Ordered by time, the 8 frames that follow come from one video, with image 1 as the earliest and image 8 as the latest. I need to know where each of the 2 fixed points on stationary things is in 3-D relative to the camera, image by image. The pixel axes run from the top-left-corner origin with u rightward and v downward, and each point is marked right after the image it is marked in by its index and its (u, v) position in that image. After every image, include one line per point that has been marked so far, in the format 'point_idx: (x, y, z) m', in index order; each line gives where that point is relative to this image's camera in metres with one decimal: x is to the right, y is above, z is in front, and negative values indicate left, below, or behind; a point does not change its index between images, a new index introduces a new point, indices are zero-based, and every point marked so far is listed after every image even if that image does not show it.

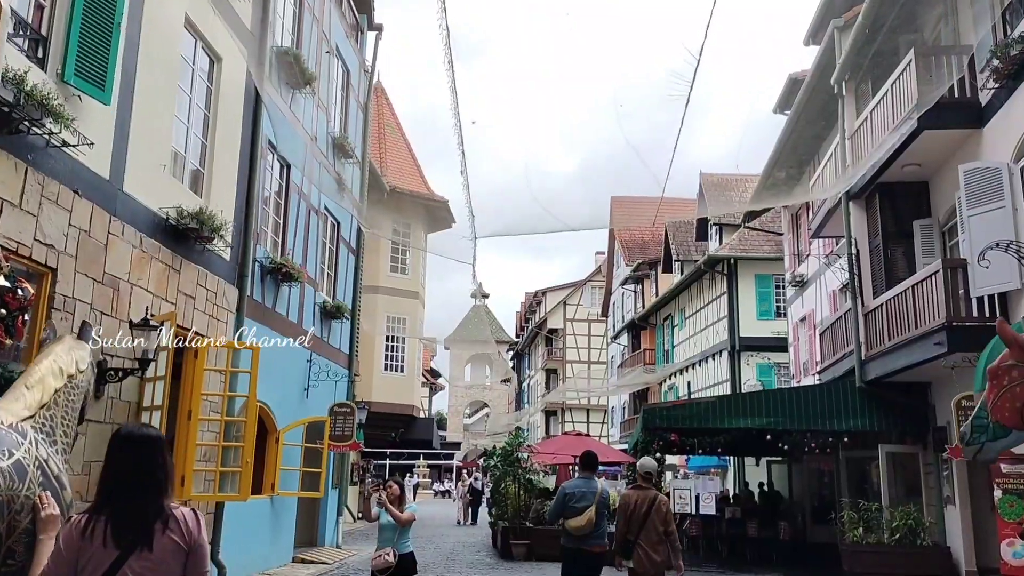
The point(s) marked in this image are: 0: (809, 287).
0: (+6.3, 0.0, +18.0) m
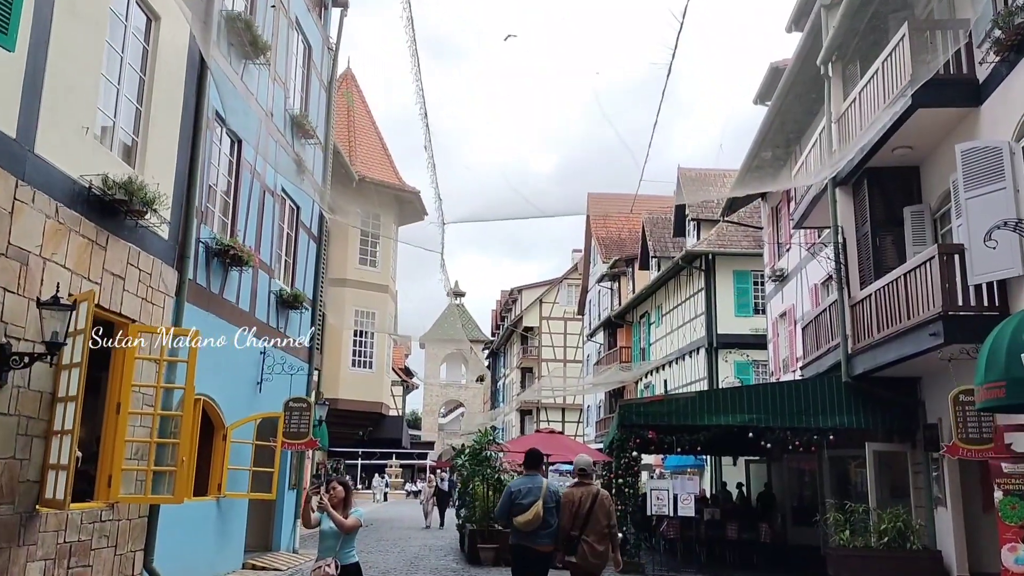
0: (+5.7, +0.1, +17.5) m
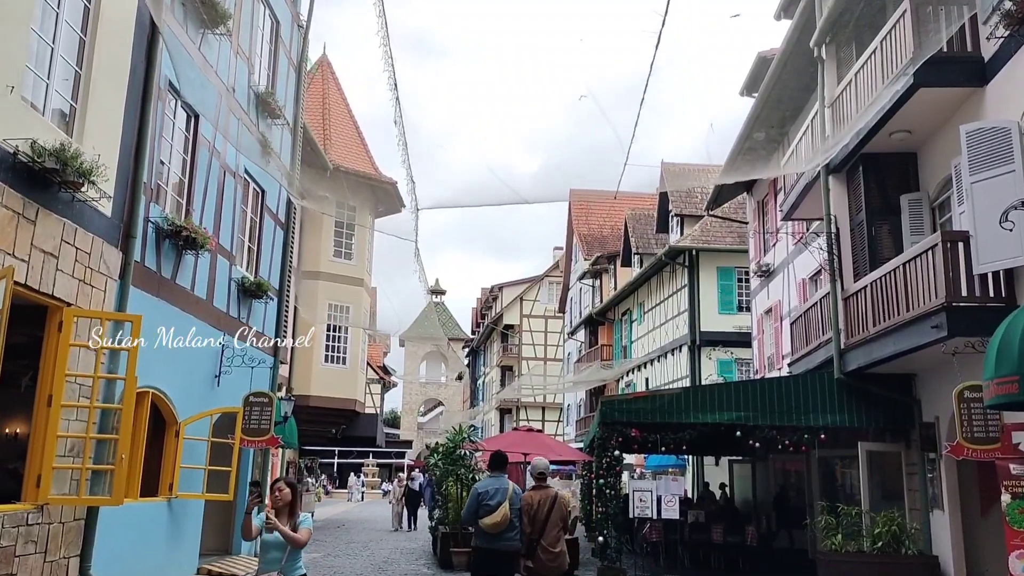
0: (+5.3, +0.2, +17.0) m
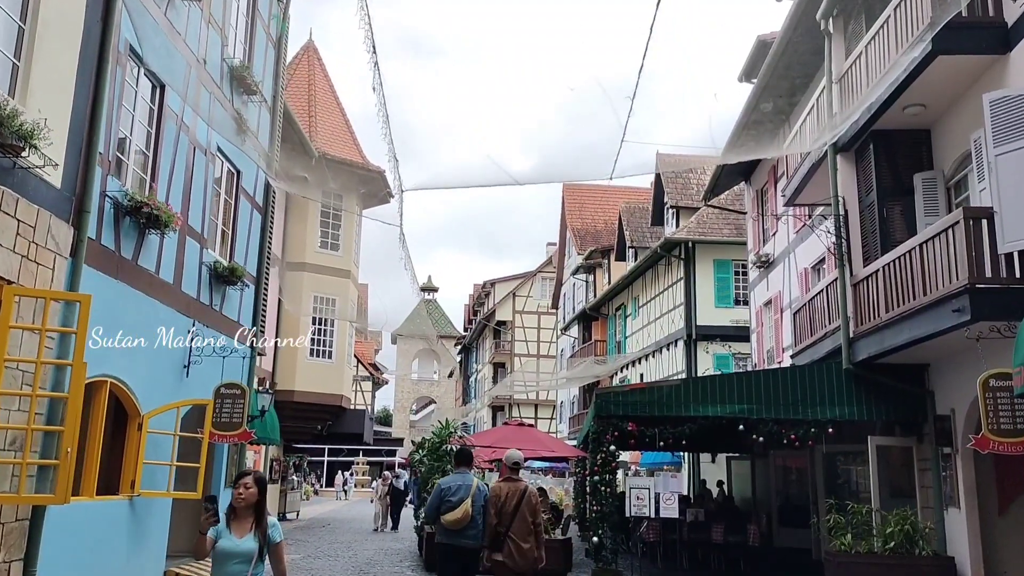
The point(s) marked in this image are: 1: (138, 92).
0: (+5.1, +0.4, +16.4) m
1: (-3.6, +1.9, +8.1) m
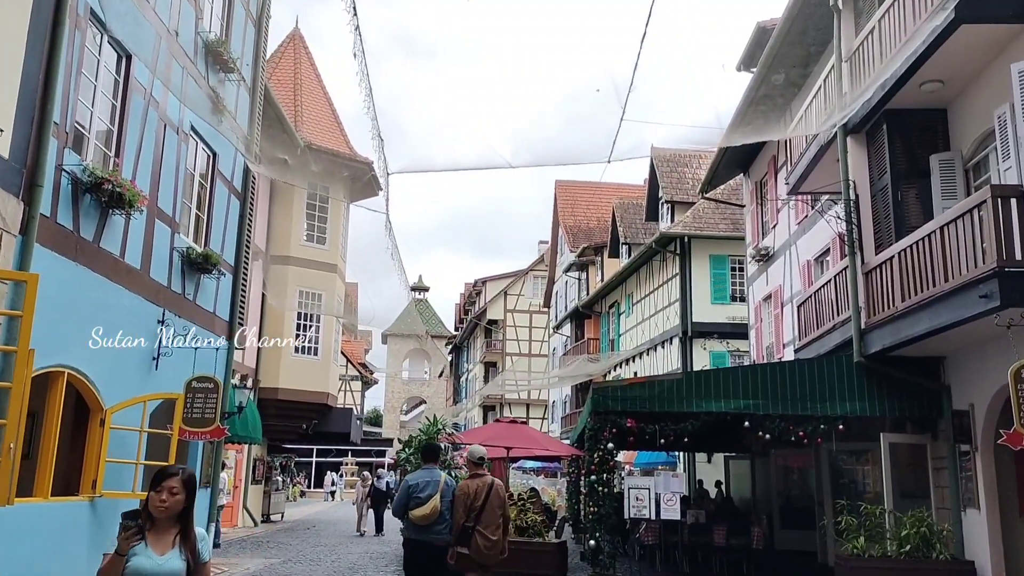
0: (+5.0, +0.5, +15.9) m
1: (-3.6, +2.0, +7.5) m
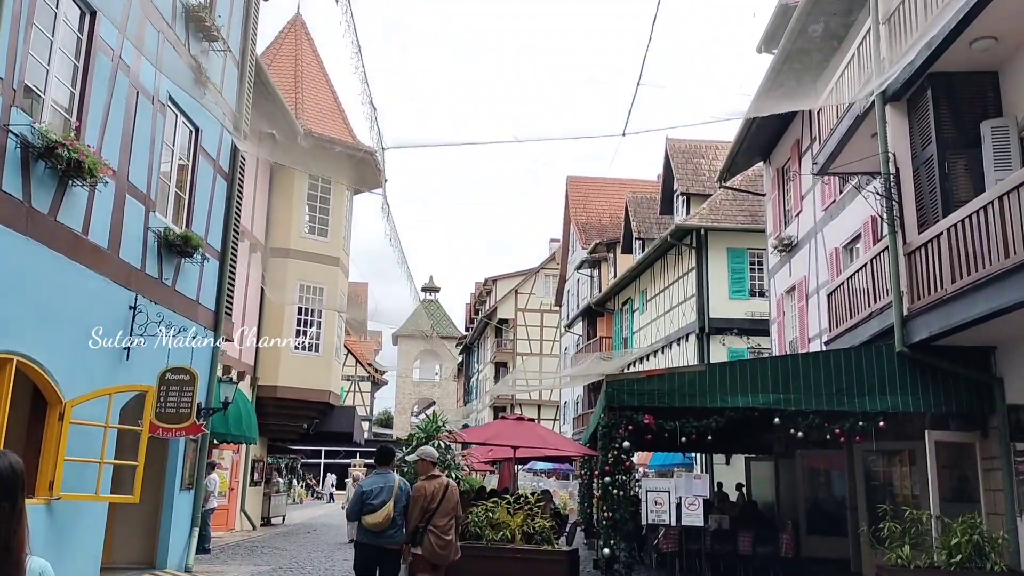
0: (+5.1, +0.7, +15.1) m
1: (-3.6, +2.2, +6.8) m
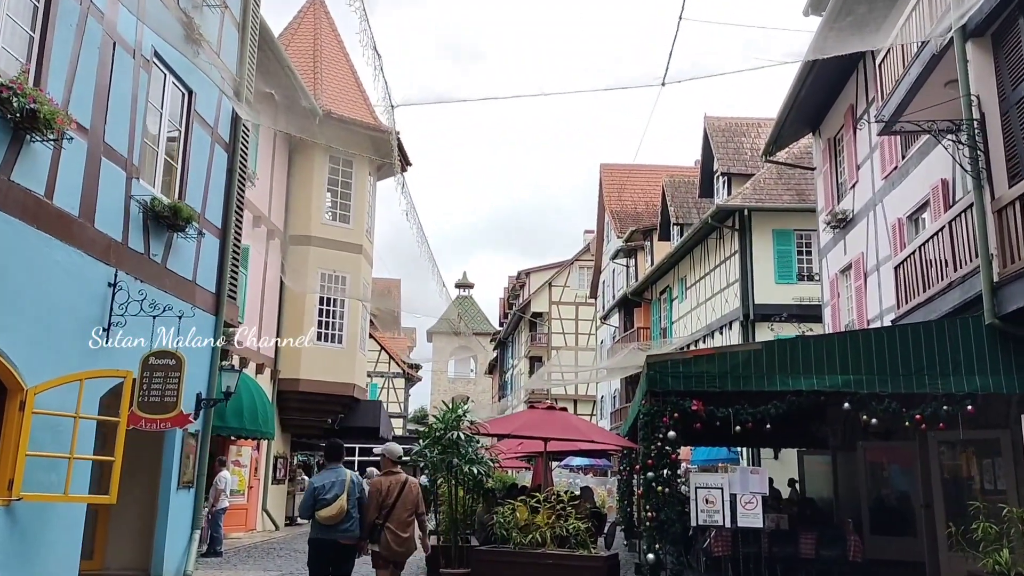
0: (+5.6, +1.0, +13.8) m
1: (-3.5, +2.4, +5.9) m
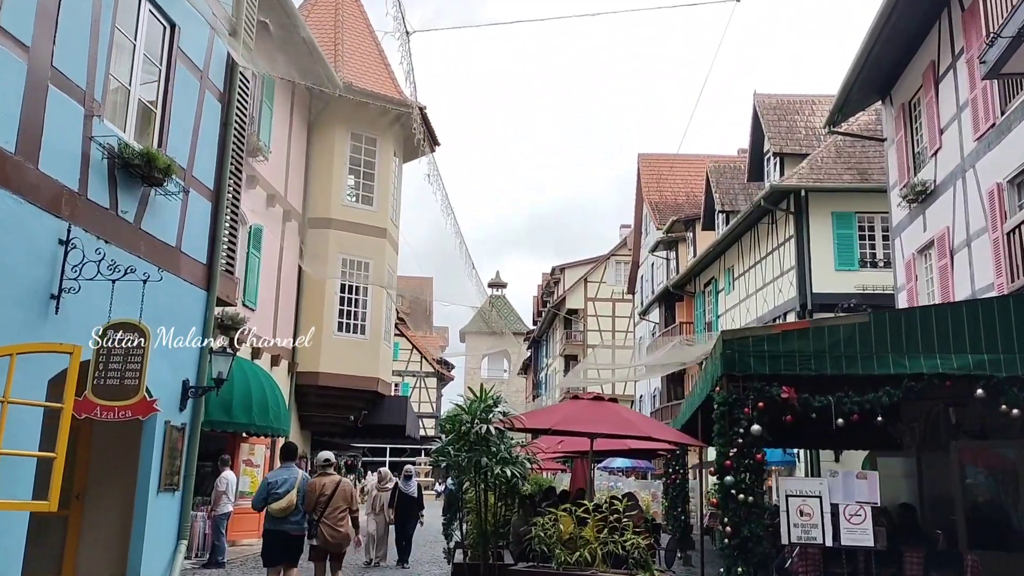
0: (+6.2, +1.3, +12.2) m
1: (-3.2, +2.7, +4.6) m
